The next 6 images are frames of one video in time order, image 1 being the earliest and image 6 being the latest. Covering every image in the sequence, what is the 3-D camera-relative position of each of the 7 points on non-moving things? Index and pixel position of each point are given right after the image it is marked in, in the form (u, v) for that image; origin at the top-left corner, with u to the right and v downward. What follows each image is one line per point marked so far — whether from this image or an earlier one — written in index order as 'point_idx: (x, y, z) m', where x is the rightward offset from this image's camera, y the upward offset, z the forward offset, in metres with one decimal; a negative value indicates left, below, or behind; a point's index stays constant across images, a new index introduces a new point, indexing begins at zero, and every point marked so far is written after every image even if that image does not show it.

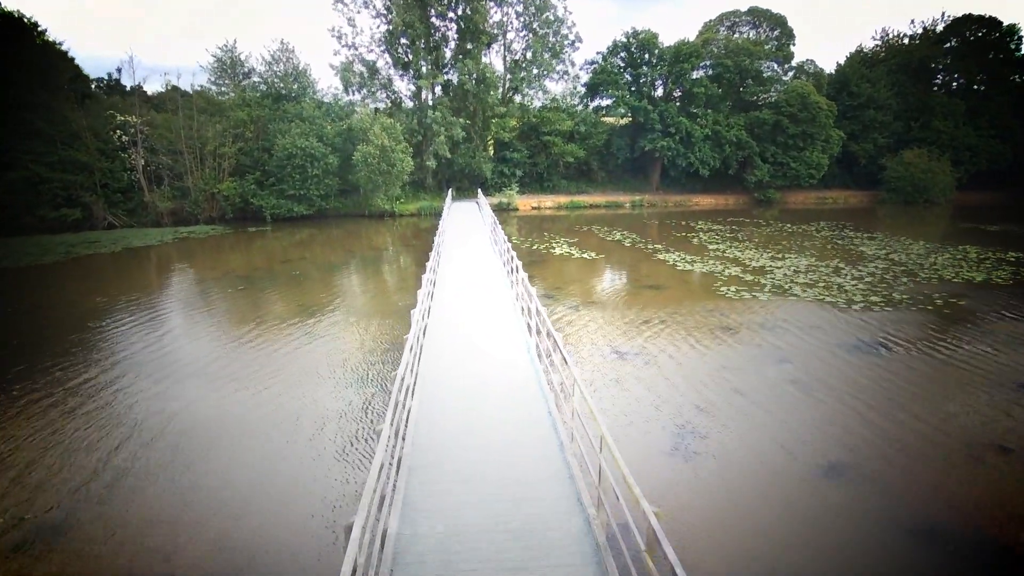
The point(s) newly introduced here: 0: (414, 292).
0: (-2.6, -0.1, +13.7) m
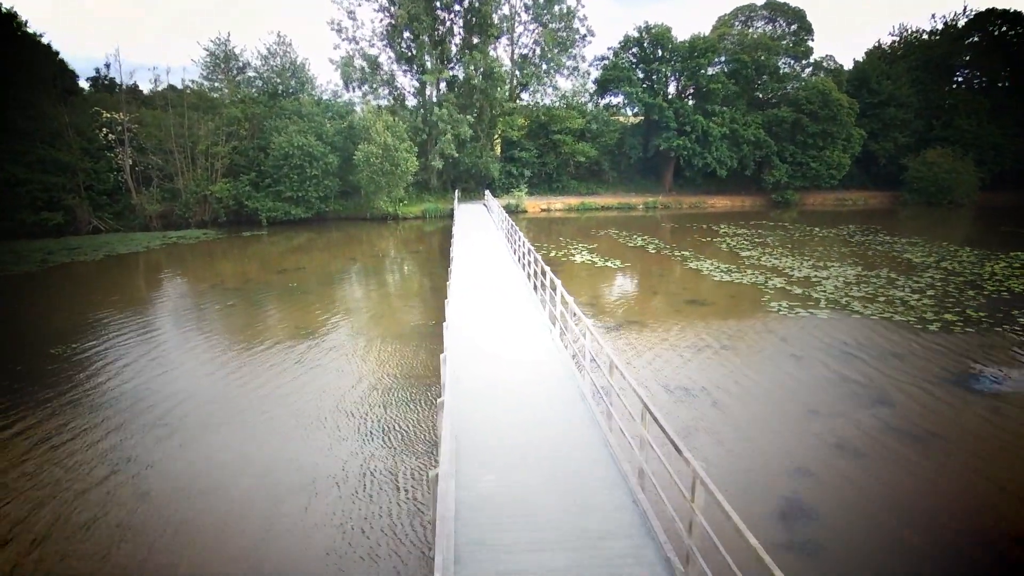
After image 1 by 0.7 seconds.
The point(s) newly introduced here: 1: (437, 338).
0: (-2.1, -0.4, +12.5) m
1: (-1.3, -0.9, +9.1) m
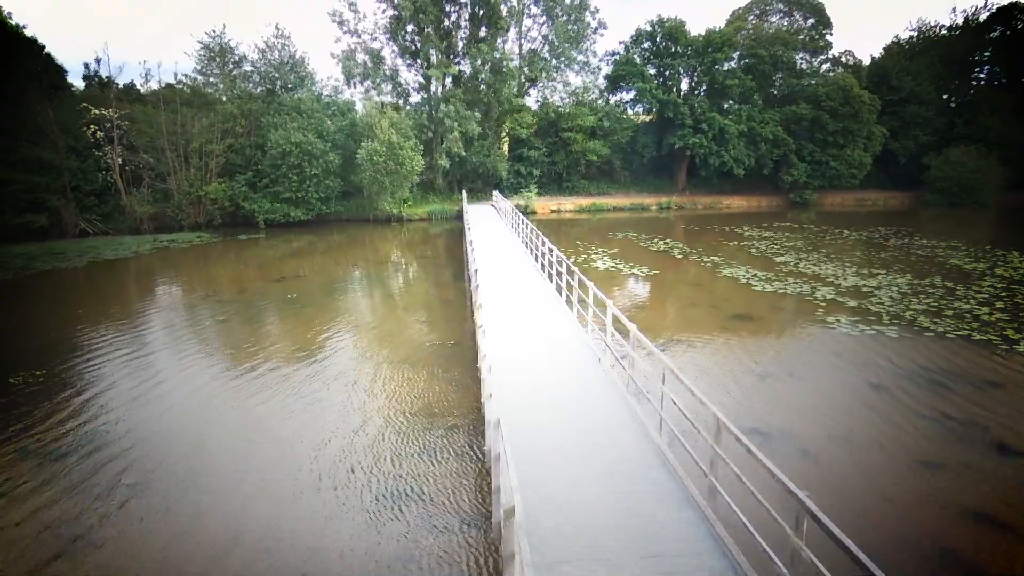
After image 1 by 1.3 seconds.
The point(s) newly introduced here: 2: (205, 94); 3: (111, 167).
0: (-1.7, -0.6, +11.5) m
1: (-0.8, -1.1, +8.0) m
2: (-11.6, +7.4, +19.8) m
3: (-13.7, +4.1, +17.9) m
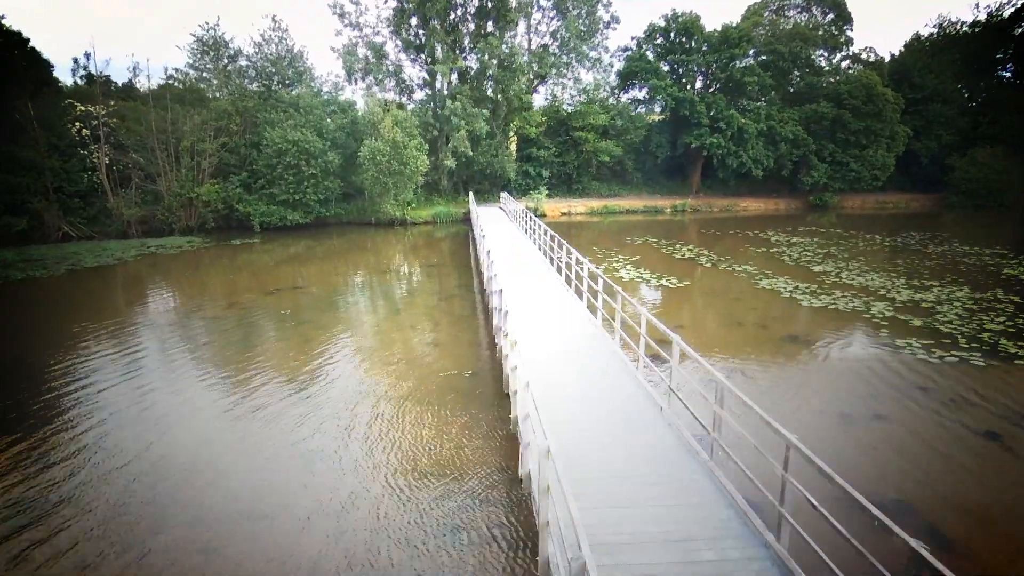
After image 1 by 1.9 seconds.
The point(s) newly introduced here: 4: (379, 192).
0: (-1.4, -0.9, +10.4) m
1: (-0.5, -1.4, +6.9) m
2: (-11.3, +7.1, +18.7) m
3: (-13.4, +3.9, +16.8) m
4: (-4.8, +3.5, +19.0) m
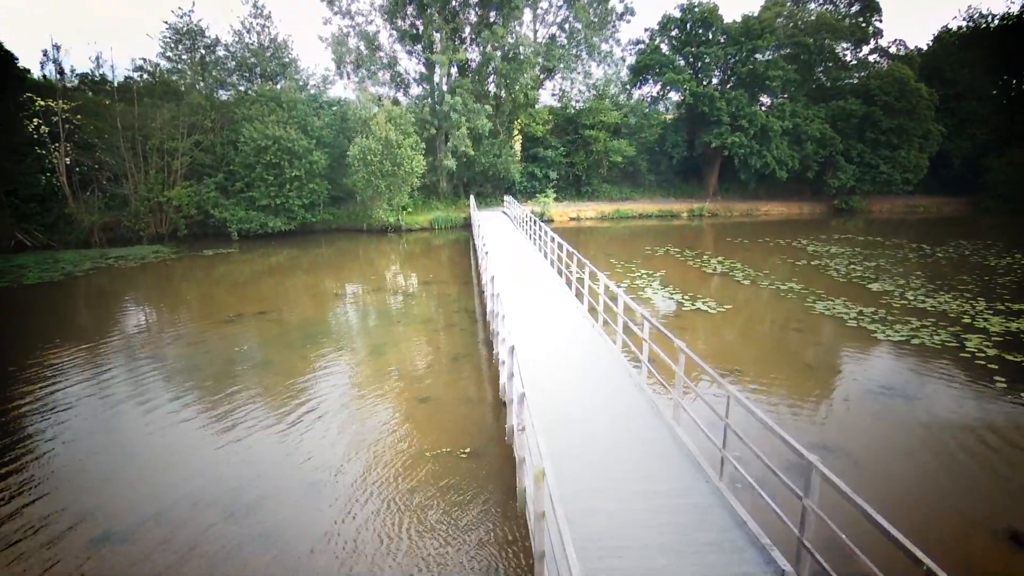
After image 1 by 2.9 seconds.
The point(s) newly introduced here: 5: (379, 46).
0: (-1.2, -1.3, +8.7) m
1: (-0.4, -1.8, +5.2) m
2: (-11.1, +6.7, +17.0) m
3: (-13.2, +3.5, +15.1) m
4: (-4.6, +3.1, +17.3) m
5: (-4.9, +8.8, +19.2) m
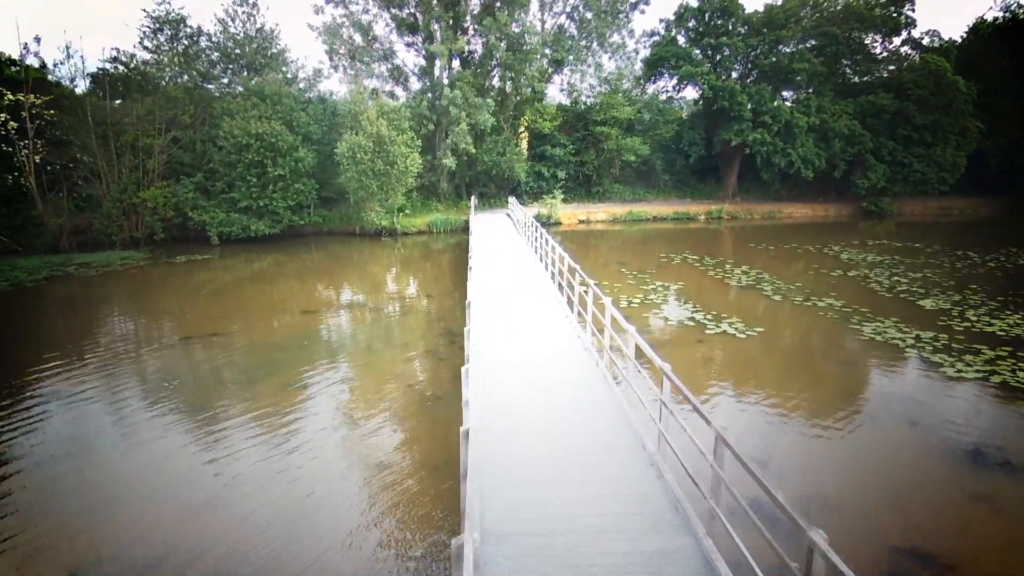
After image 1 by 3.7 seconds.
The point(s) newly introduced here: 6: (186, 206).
0: (-1.3, -1.6, +7.4) m
1: (-0.5, -2.1, +3.9) m
2: (-11.0, +6.5, +15.9) m
3: (-13.1, +3.3, +14.1) m
4: (-4.5, +2.8, +16.1) m
5: (-4.8, +8.6, +18.0) m
6: (-9.4, +2.4, +15.3) m
